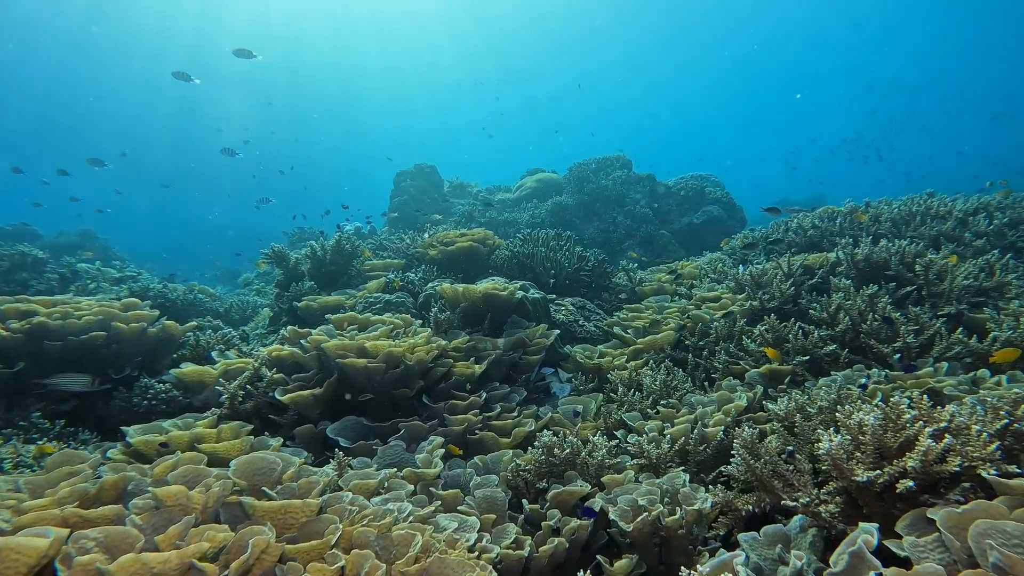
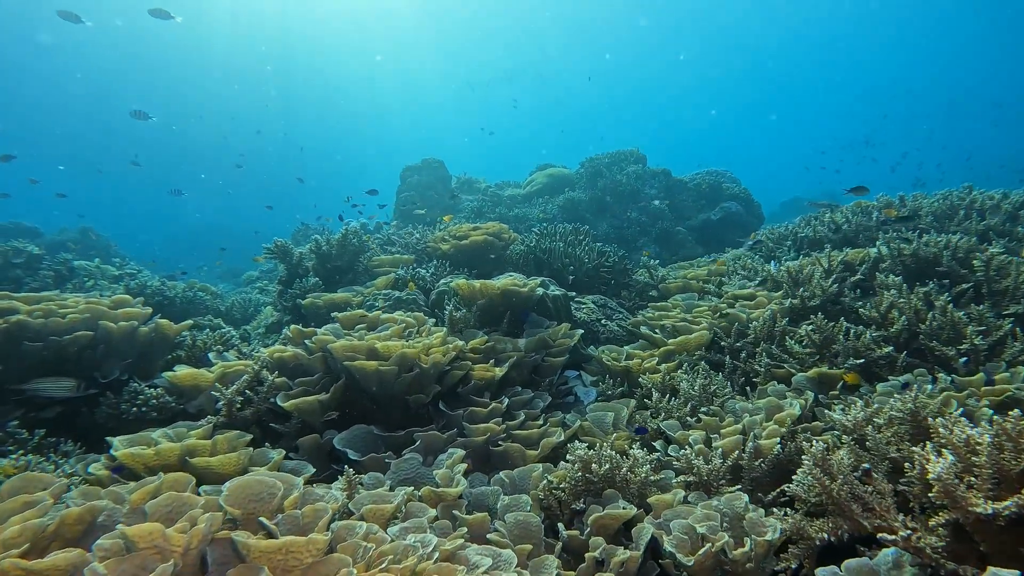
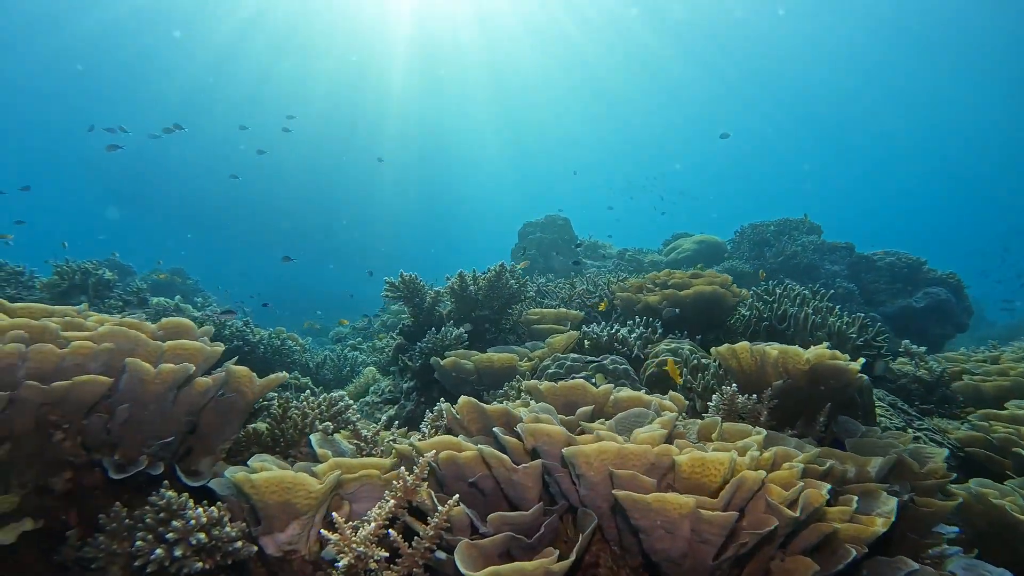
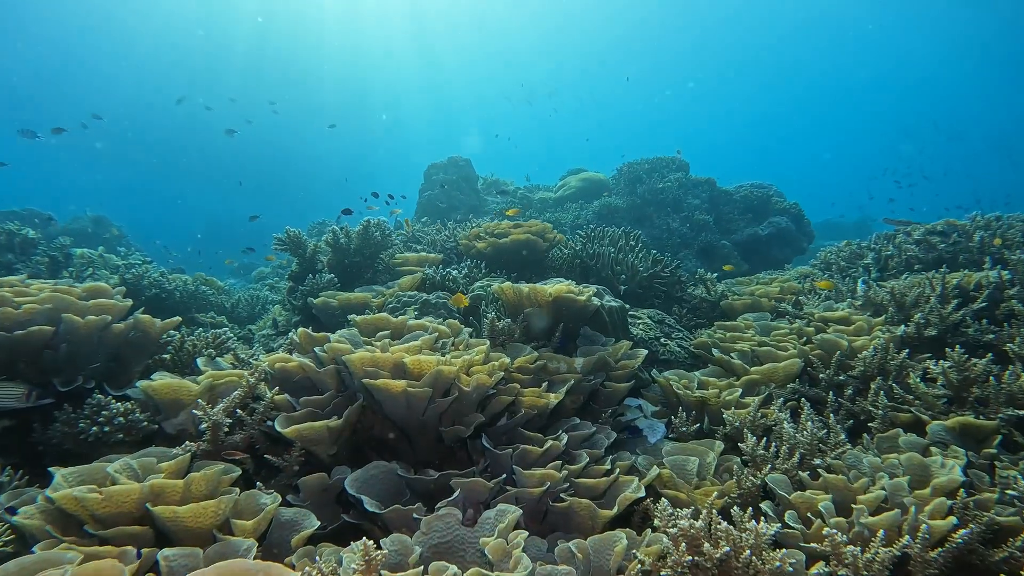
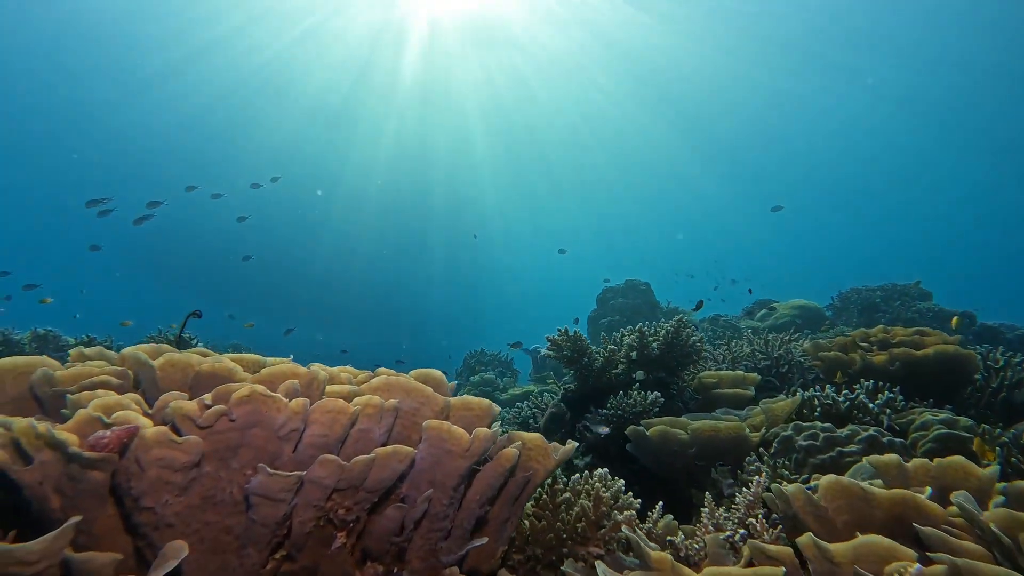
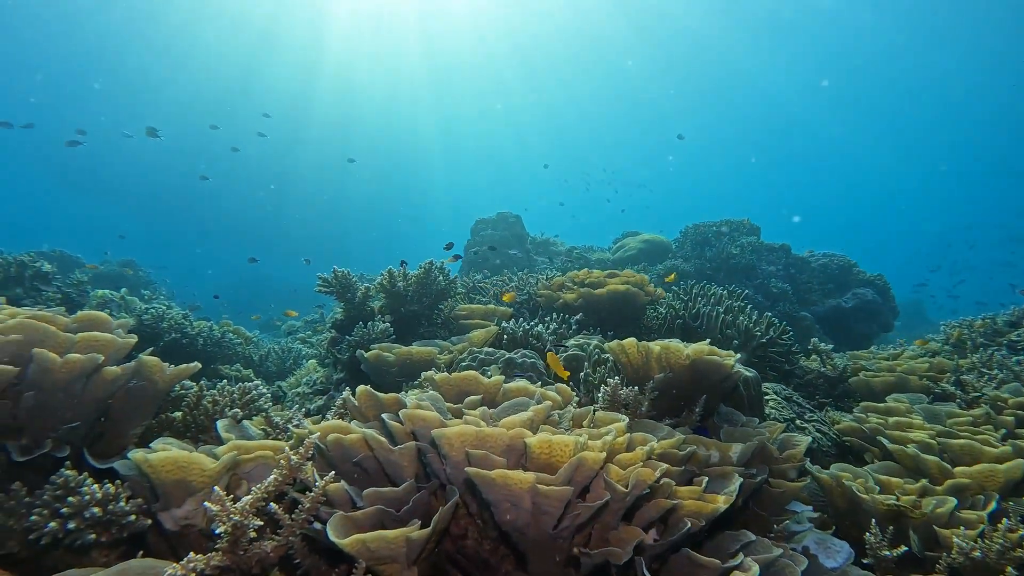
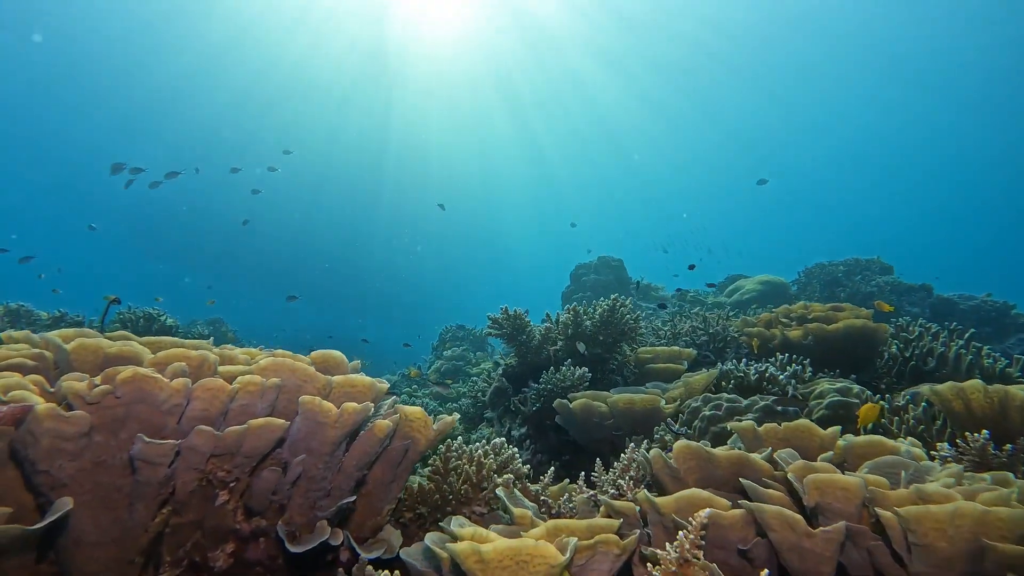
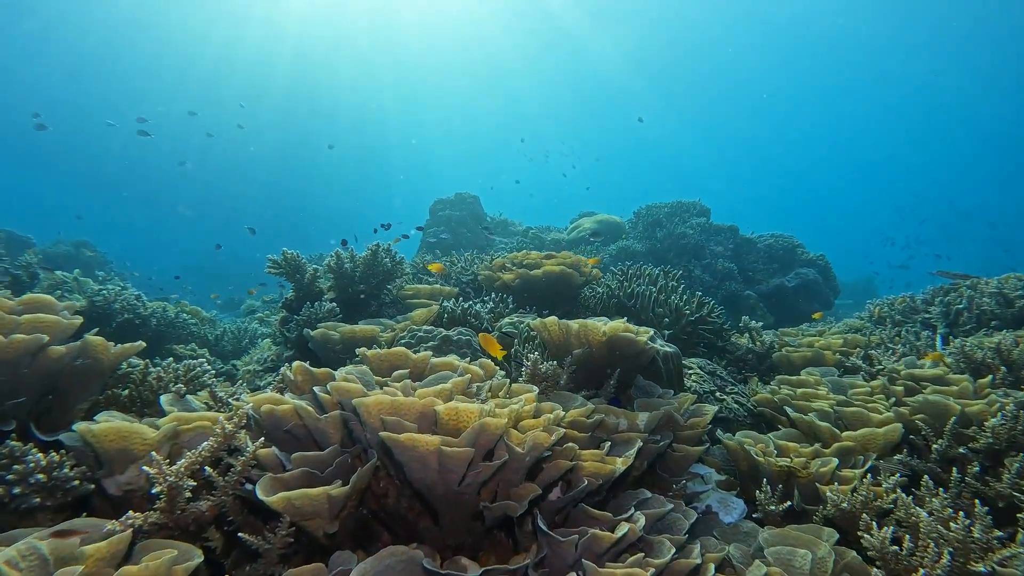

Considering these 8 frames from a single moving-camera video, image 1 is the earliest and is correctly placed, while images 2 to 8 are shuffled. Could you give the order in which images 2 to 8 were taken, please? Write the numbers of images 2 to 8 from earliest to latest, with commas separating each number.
2, 4, 8, 6, 3, 7, 5
